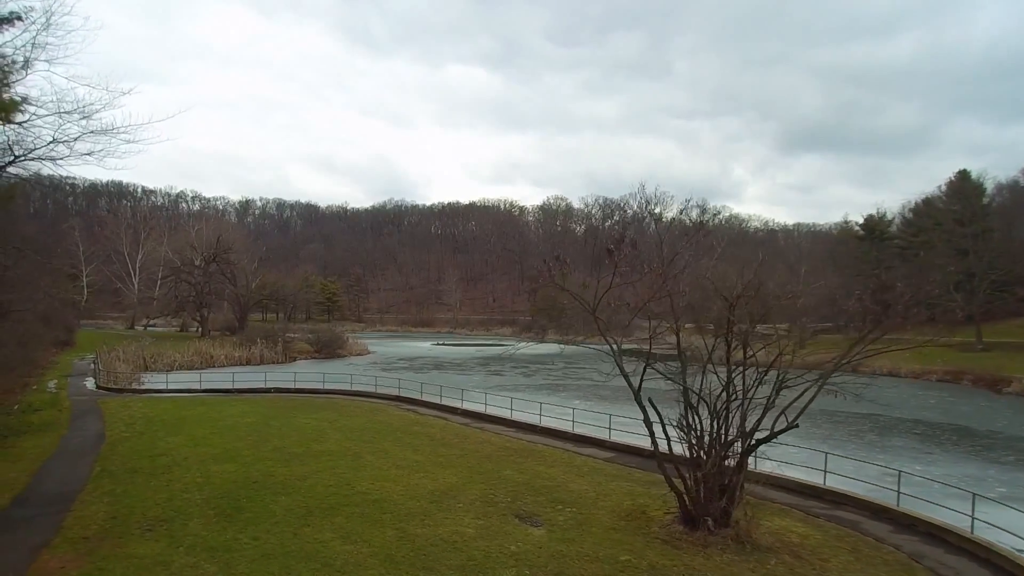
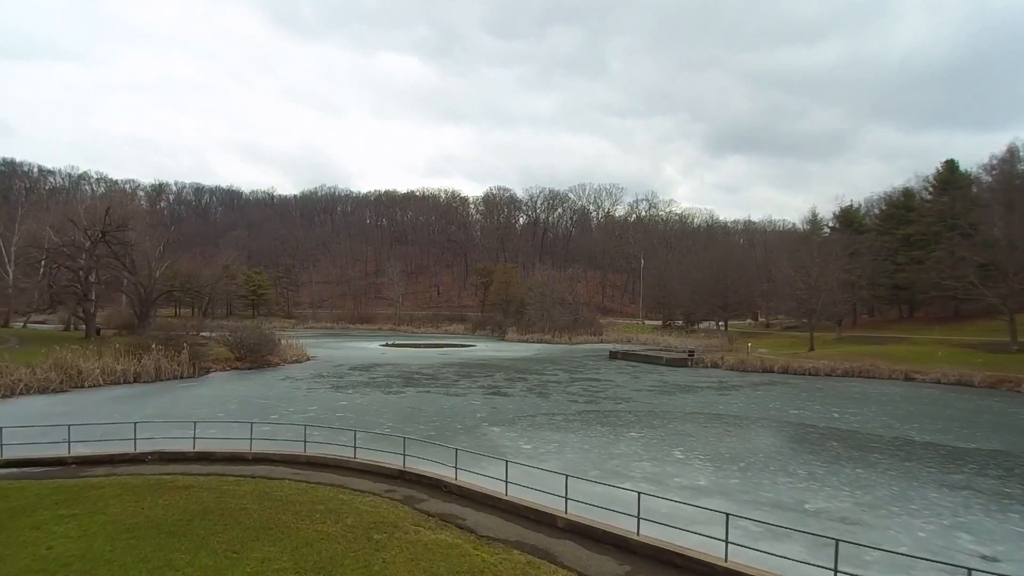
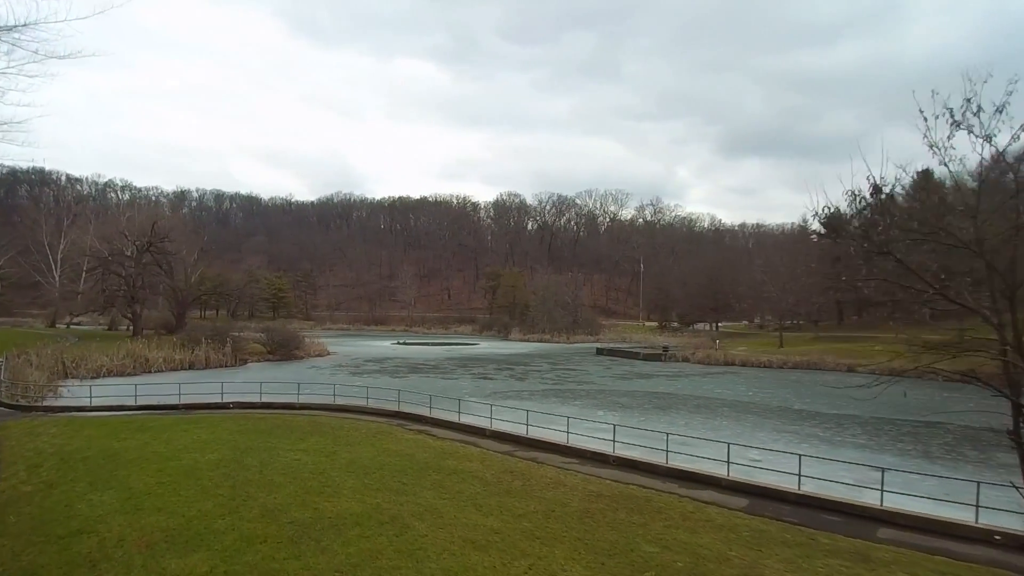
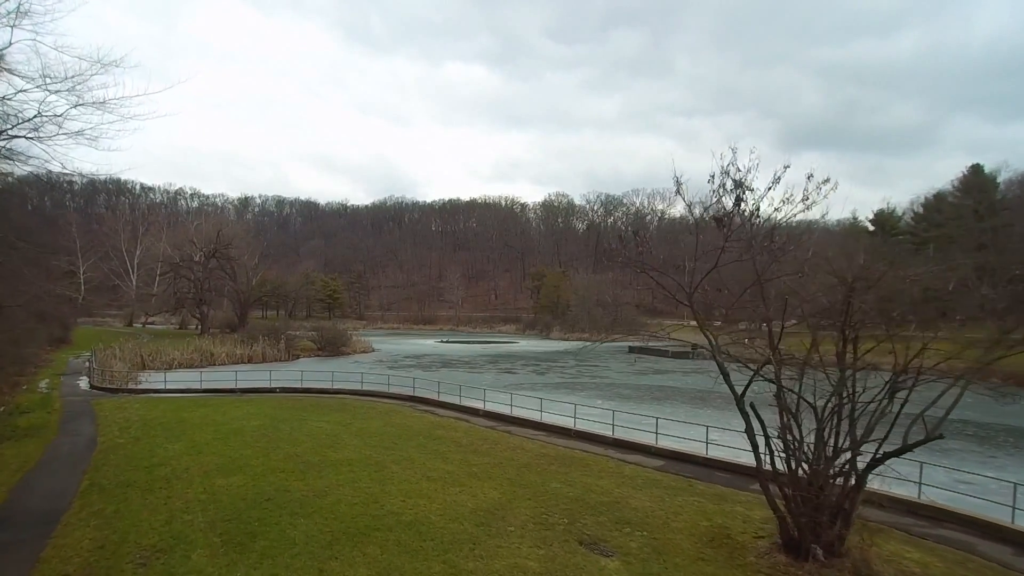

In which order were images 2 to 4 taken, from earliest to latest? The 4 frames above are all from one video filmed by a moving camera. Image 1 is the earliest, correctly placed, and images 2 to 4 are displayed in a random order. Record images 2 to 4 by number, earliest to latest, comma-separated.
4, 3, 2
